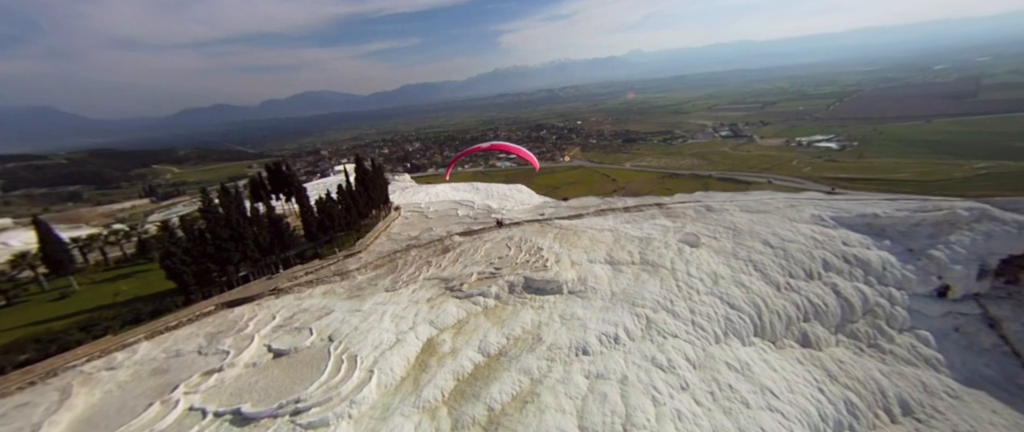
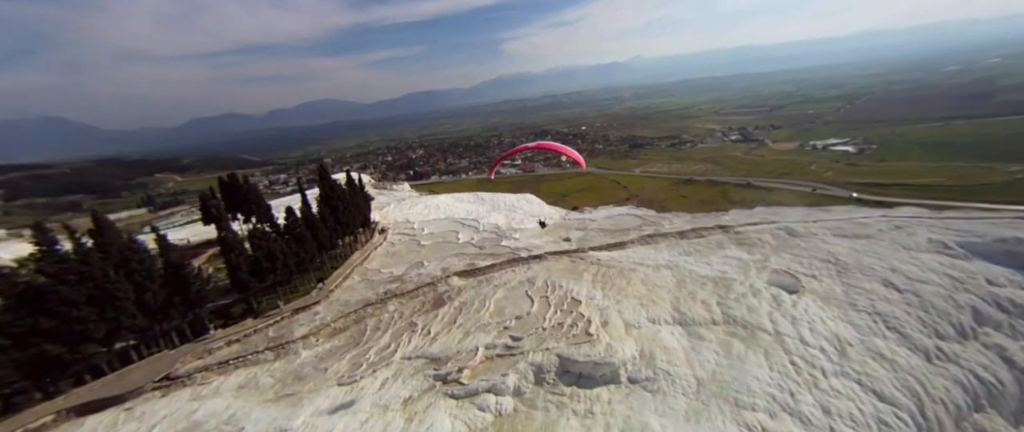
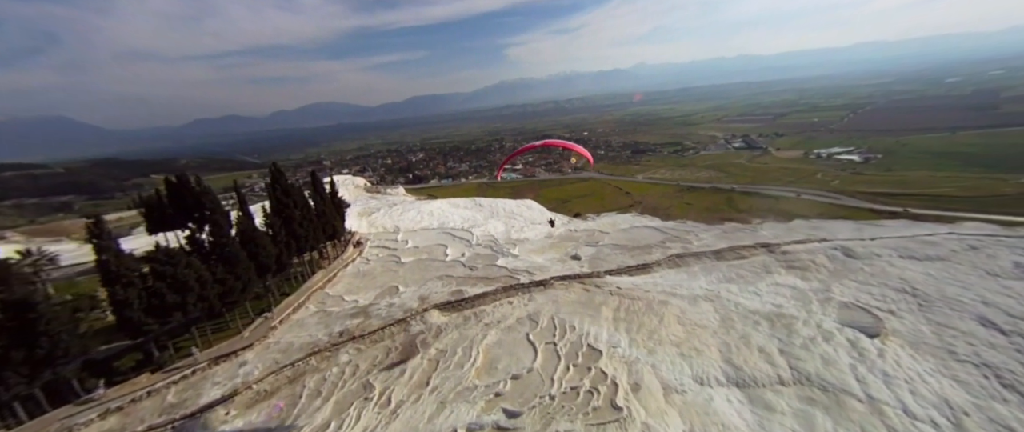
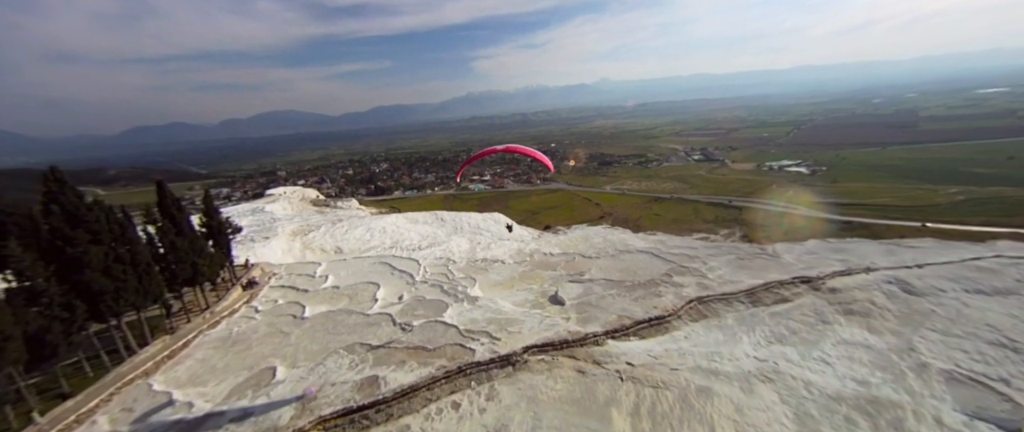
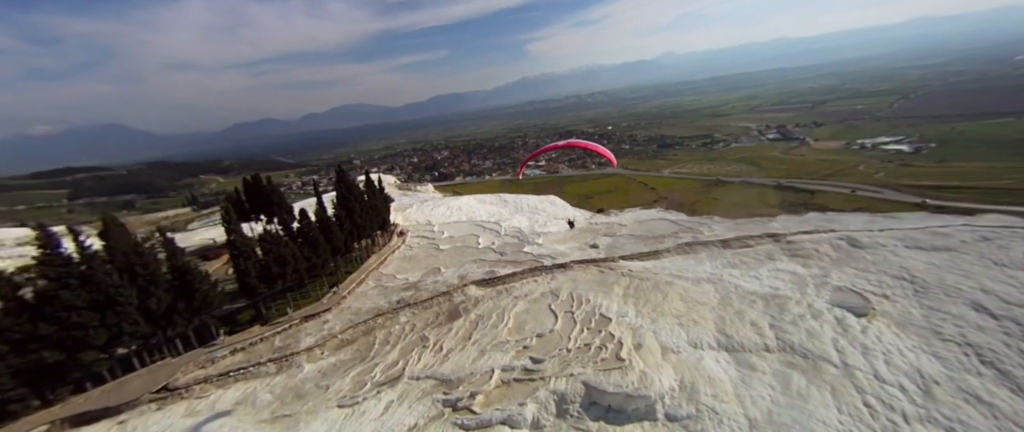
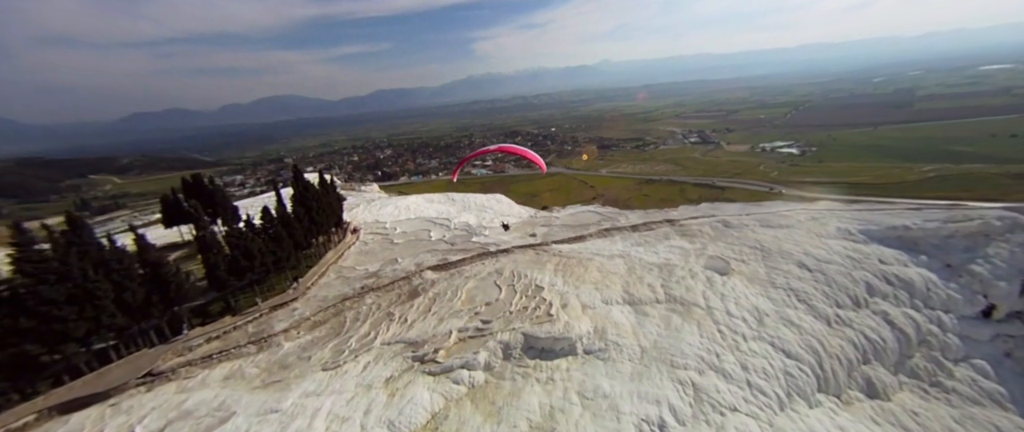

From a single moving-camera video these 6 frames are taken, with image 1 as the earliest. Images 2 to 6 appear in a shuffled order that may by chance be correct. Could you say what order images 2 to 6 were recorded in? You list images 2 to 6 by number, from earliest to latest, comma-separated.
6, 2, 5, 3, 4
